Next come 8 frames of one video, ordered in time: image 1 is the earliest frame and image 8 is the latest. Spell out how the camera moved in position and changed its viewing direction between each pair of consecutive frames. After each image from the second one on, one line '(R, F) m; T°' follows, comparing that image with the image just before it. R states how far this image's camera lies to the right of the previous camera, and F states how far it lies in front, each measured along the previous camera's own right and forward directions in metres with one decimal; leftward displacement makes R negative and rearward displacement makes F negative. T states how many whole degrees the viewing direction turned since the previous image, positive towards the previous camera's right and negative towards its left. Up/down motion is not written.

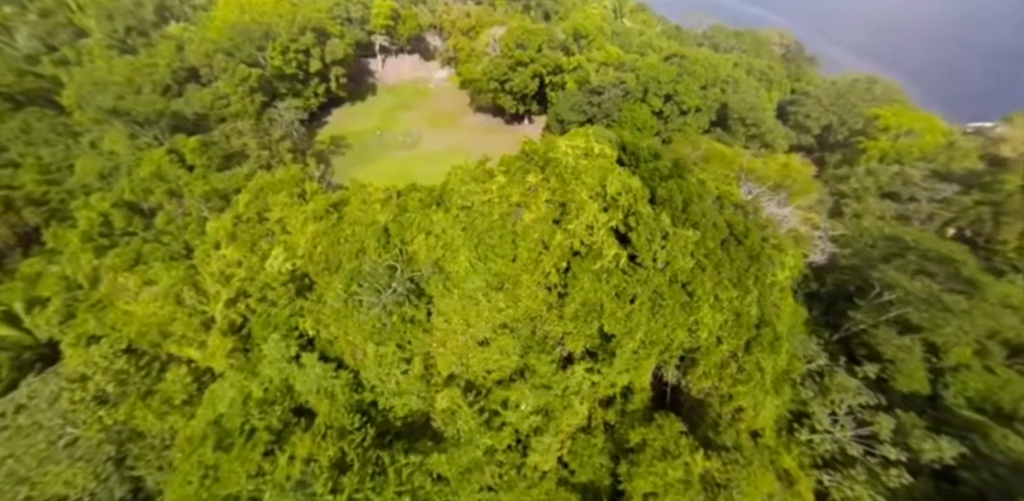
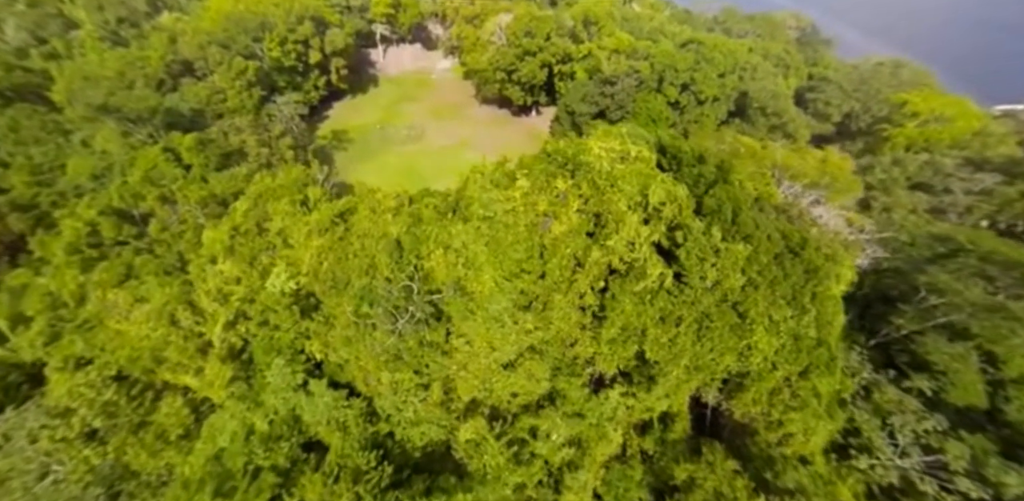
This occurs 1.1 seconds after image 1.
(-0.7, +1.5) m; 0°
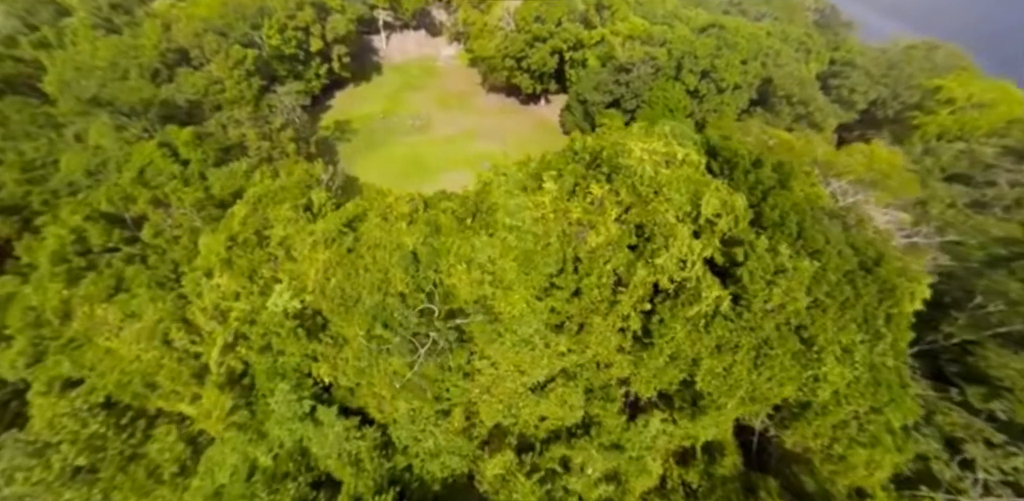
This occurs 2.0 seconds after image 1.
(-0.7, +1.5) m; 0°
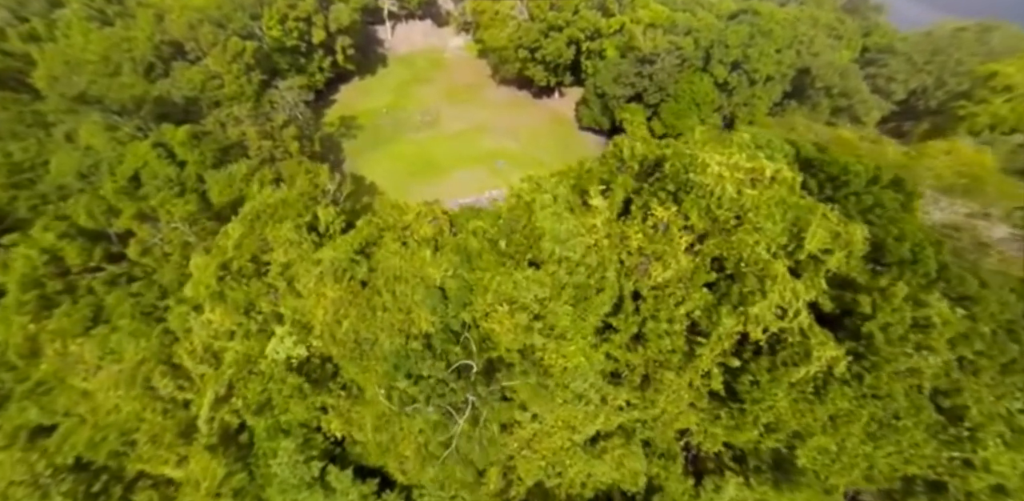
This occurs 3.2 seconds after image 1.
(-1.0, +2.1) m; -1°
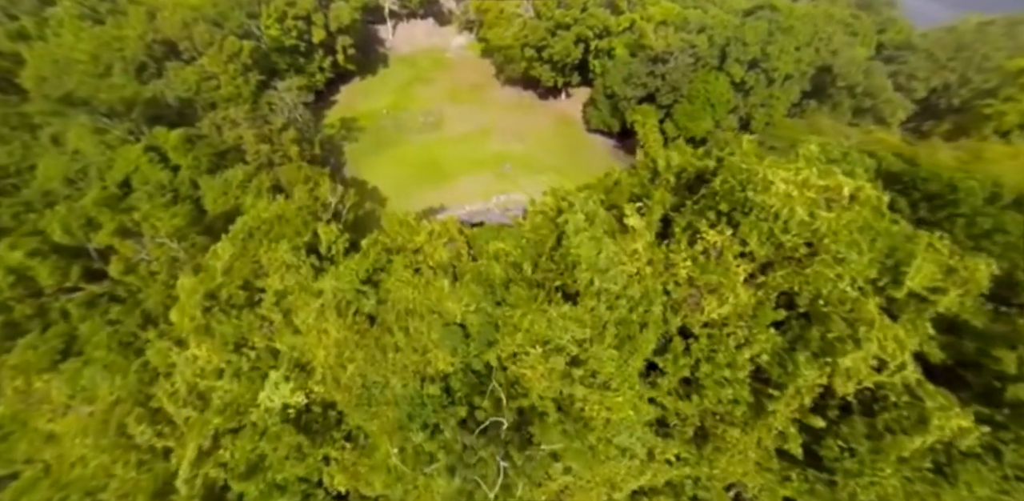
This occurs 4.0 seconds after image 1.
(-0.6, +1.4) m; 0°
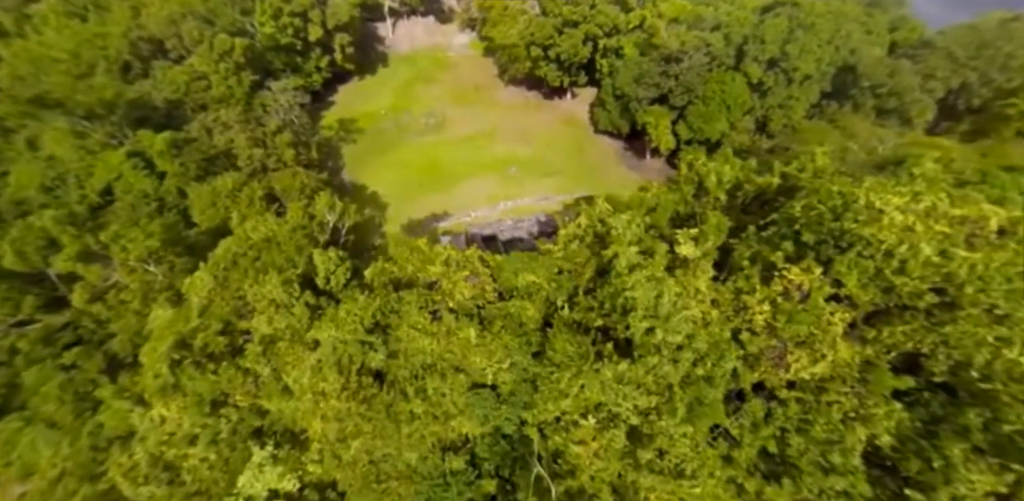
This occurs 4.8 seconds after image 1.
(-0.7, +1.7) m; 0°
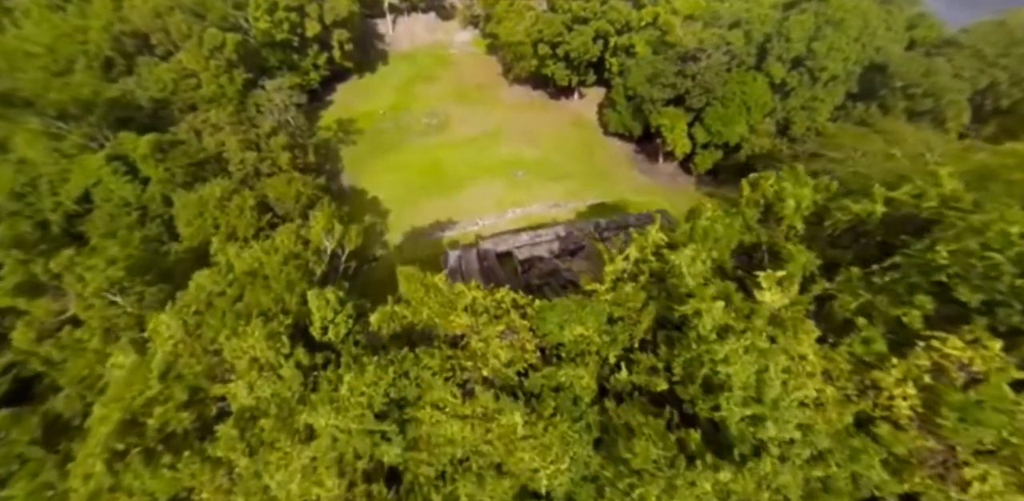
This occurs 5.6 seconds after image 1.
(-0.8, +1.8) m; 0°
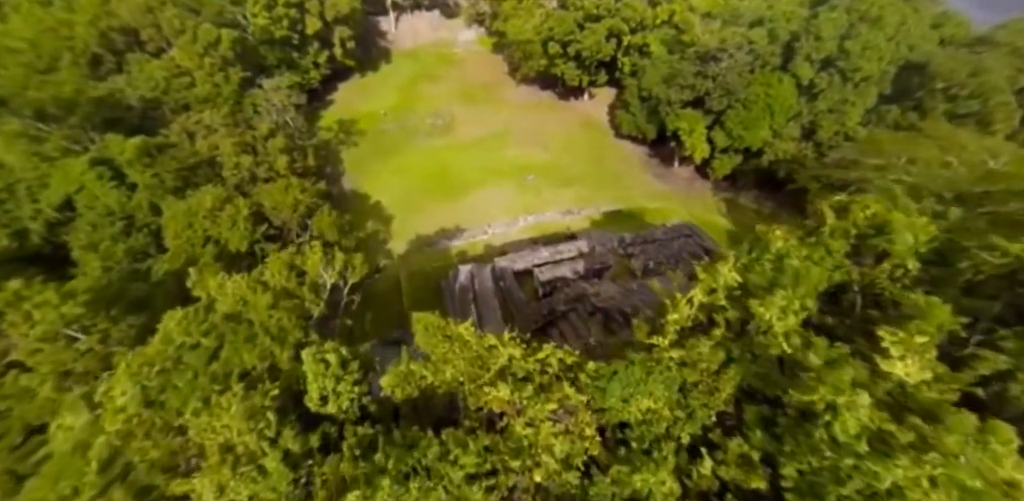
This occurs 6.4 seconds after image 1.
(-0.6, +1.6) m; 0°
